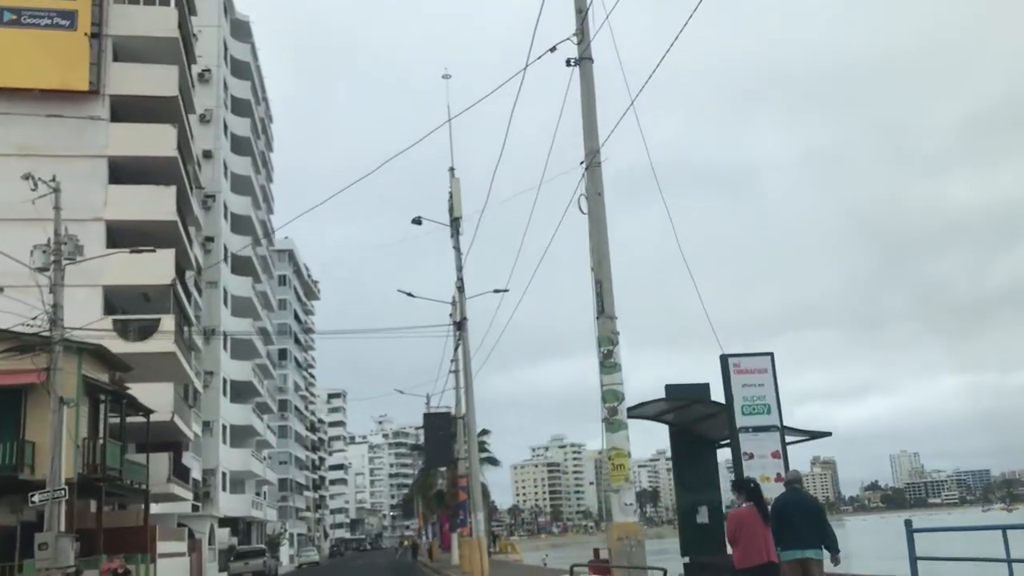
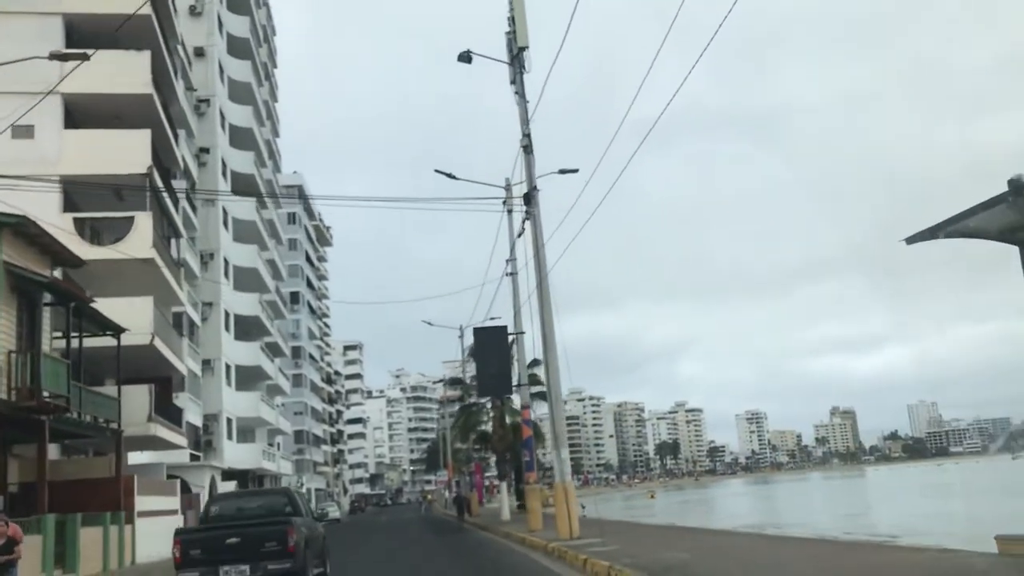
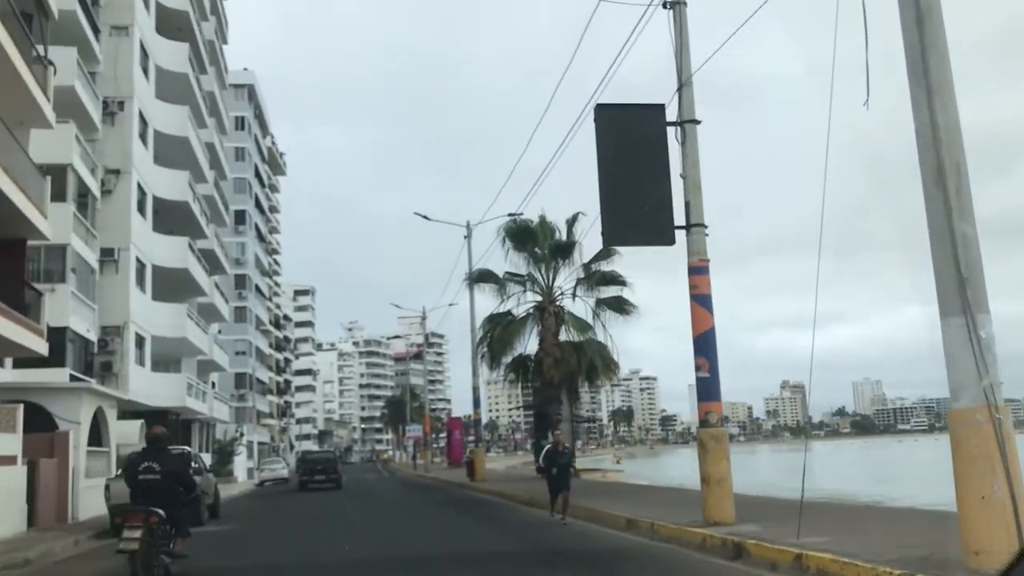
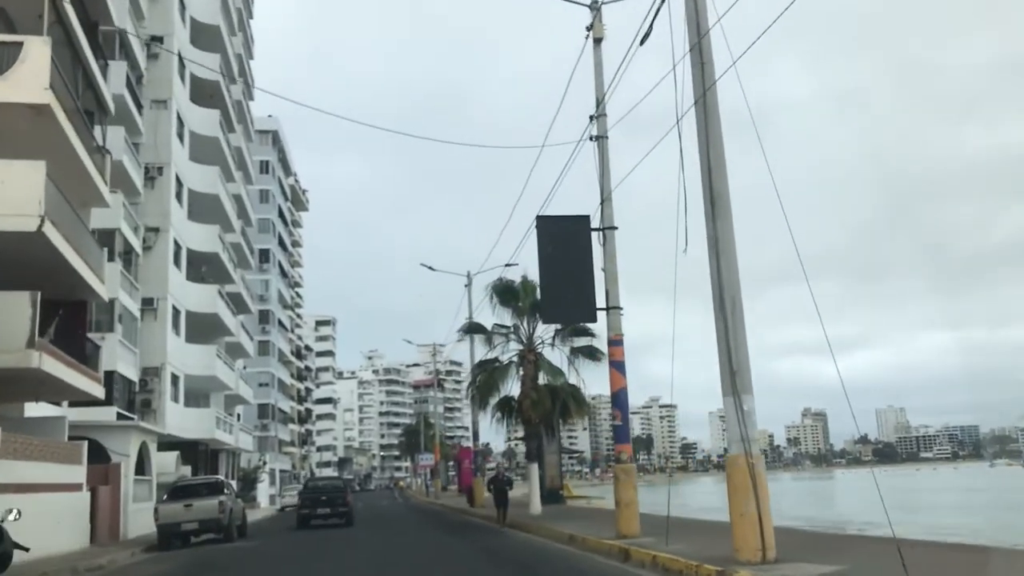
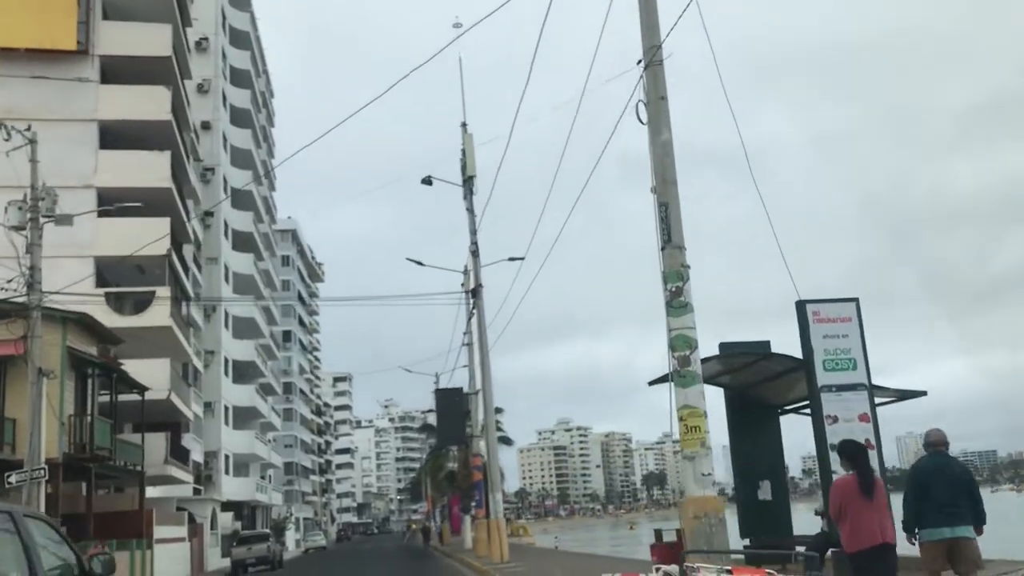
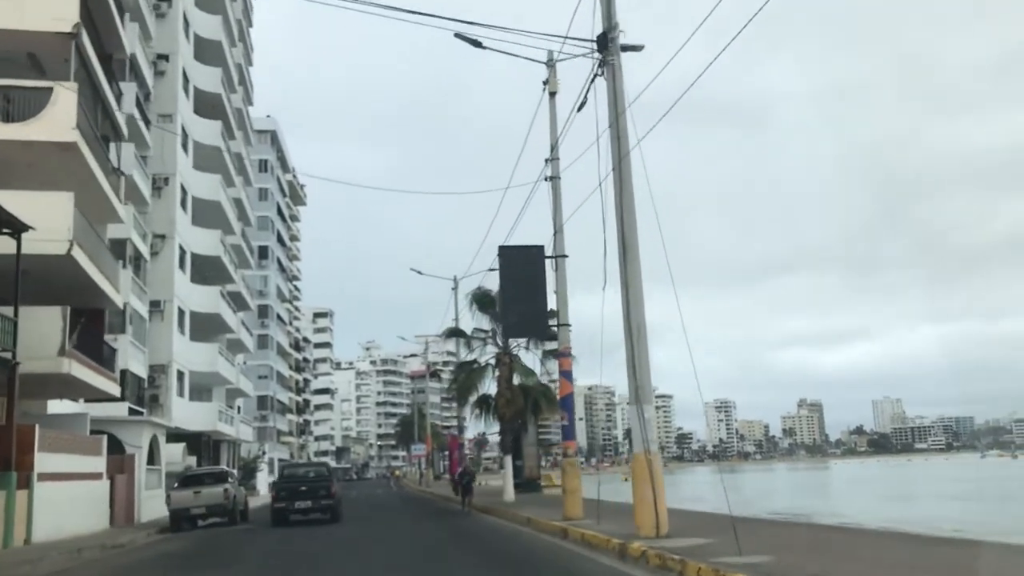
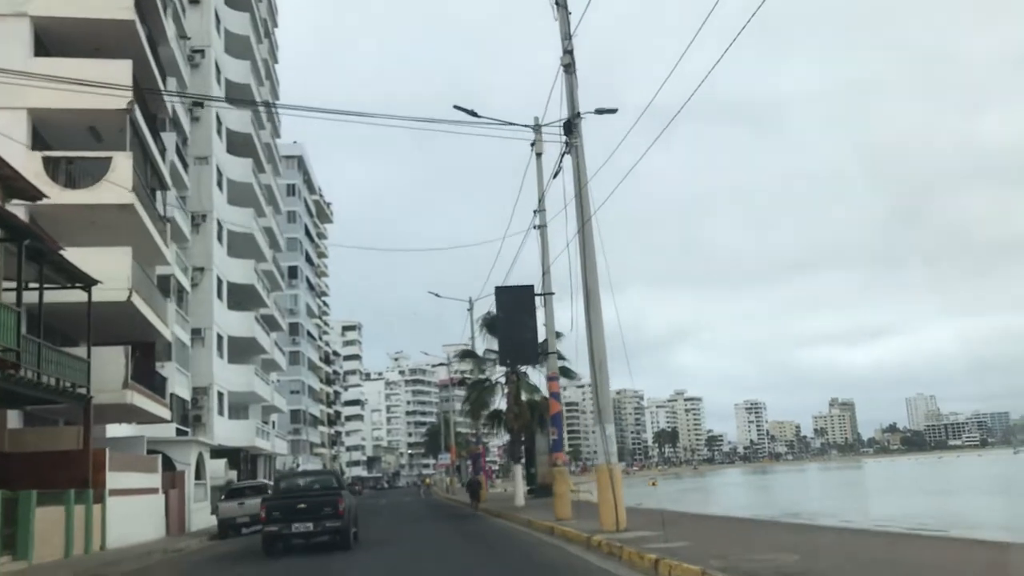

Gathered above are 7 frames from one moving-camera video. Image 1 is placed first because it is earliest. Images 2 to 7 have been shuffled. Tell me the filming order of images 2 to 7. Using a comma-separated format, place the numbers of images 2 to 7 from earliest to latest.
5, 2, 7, 6, 4, 3
